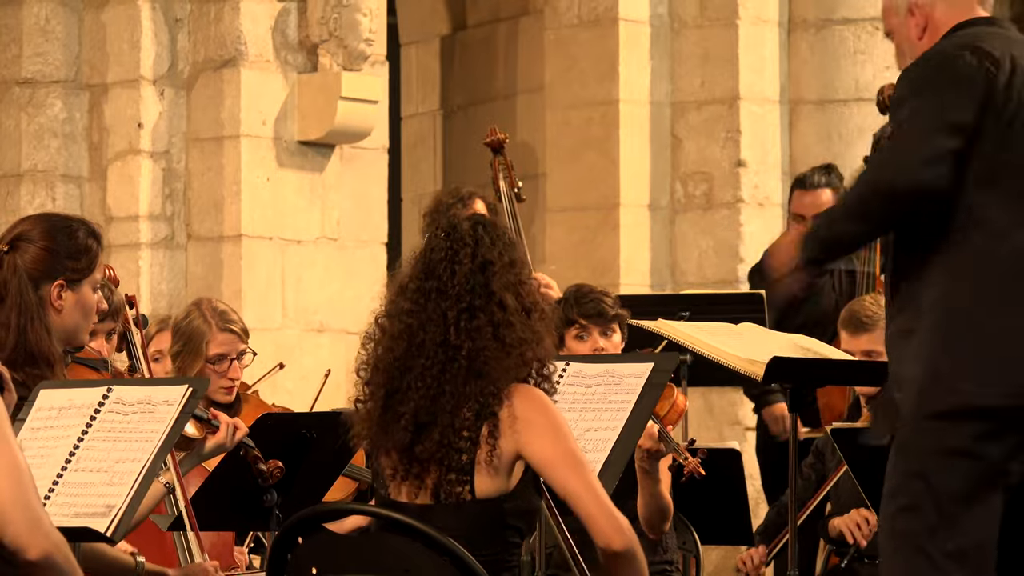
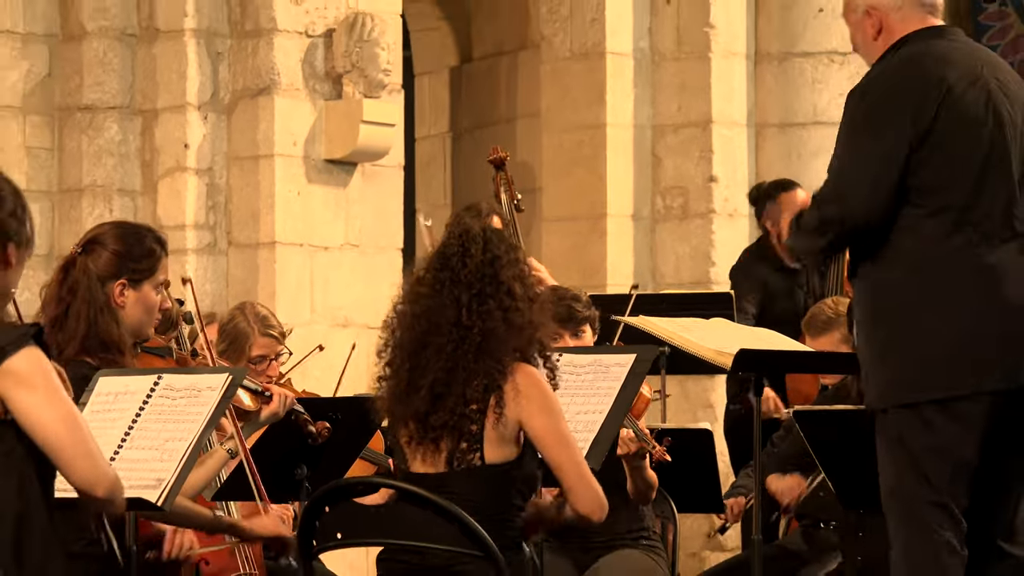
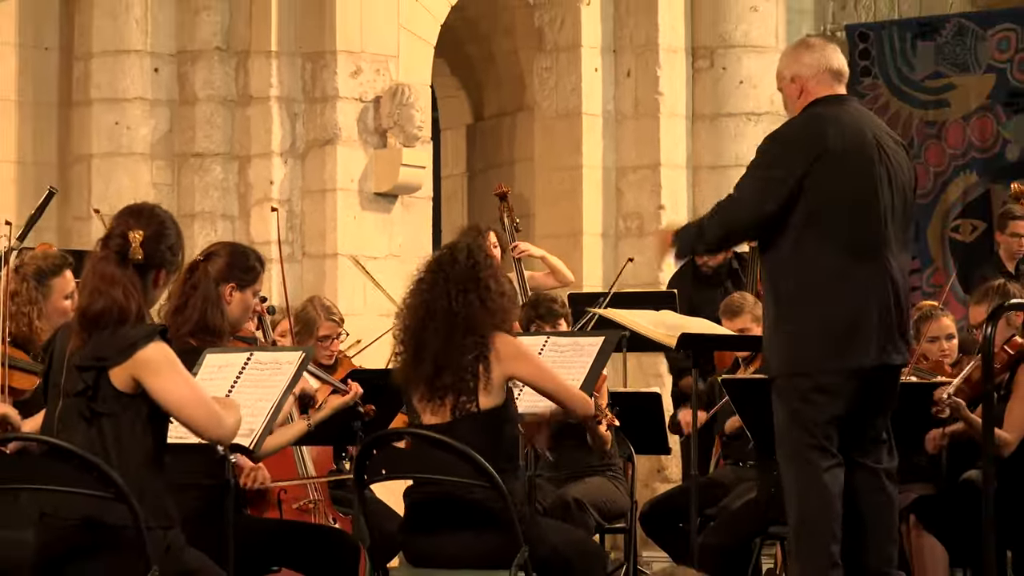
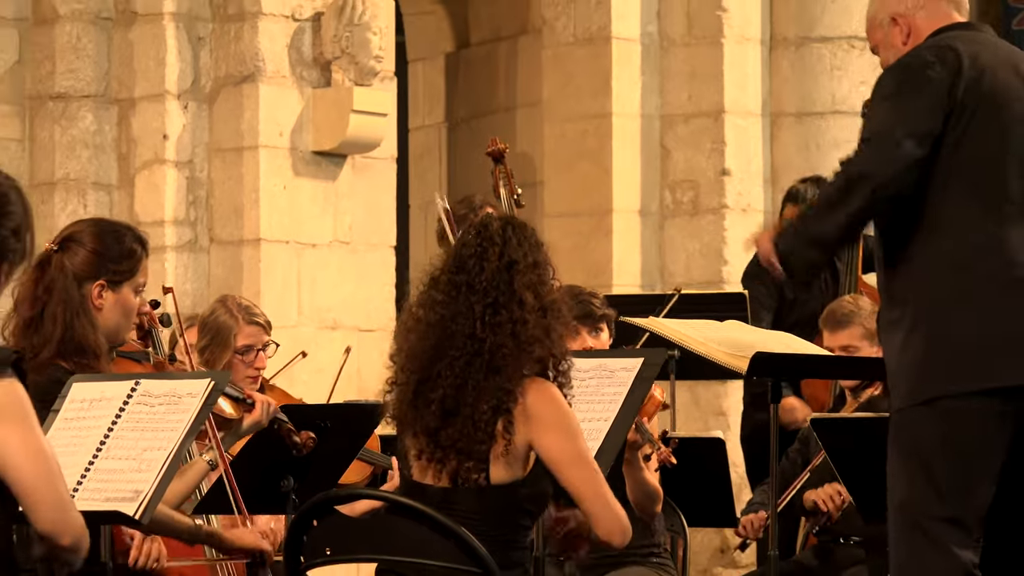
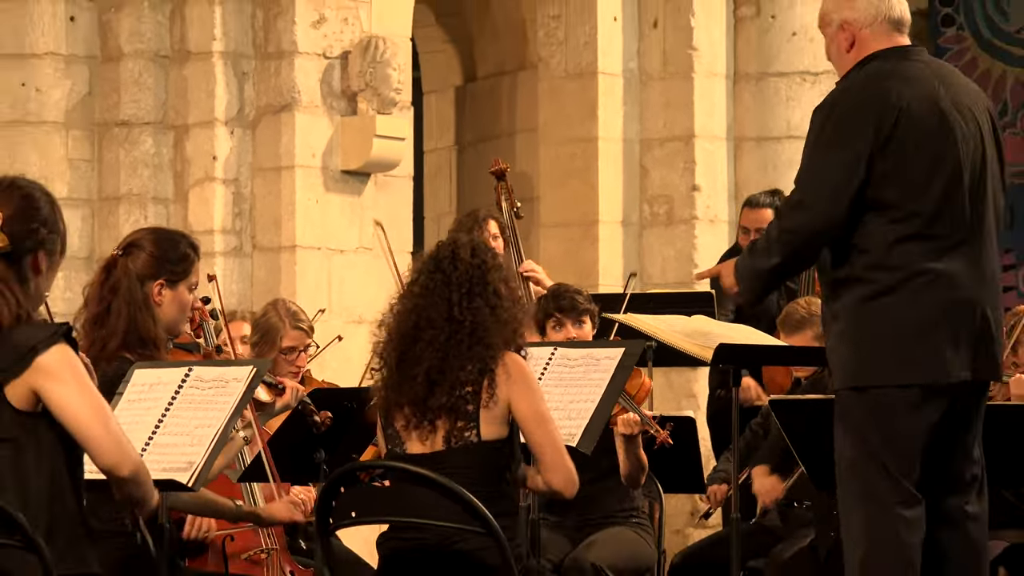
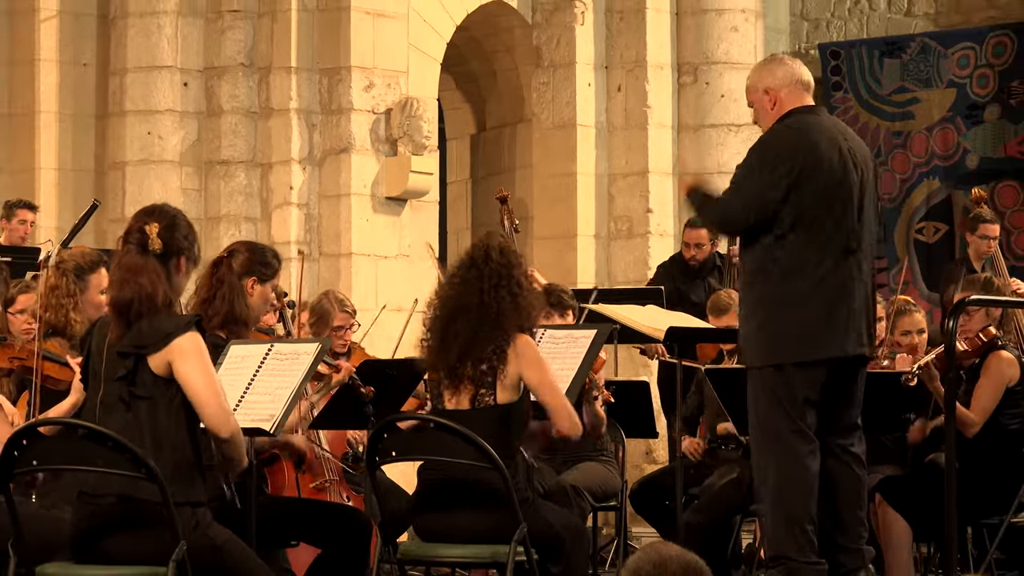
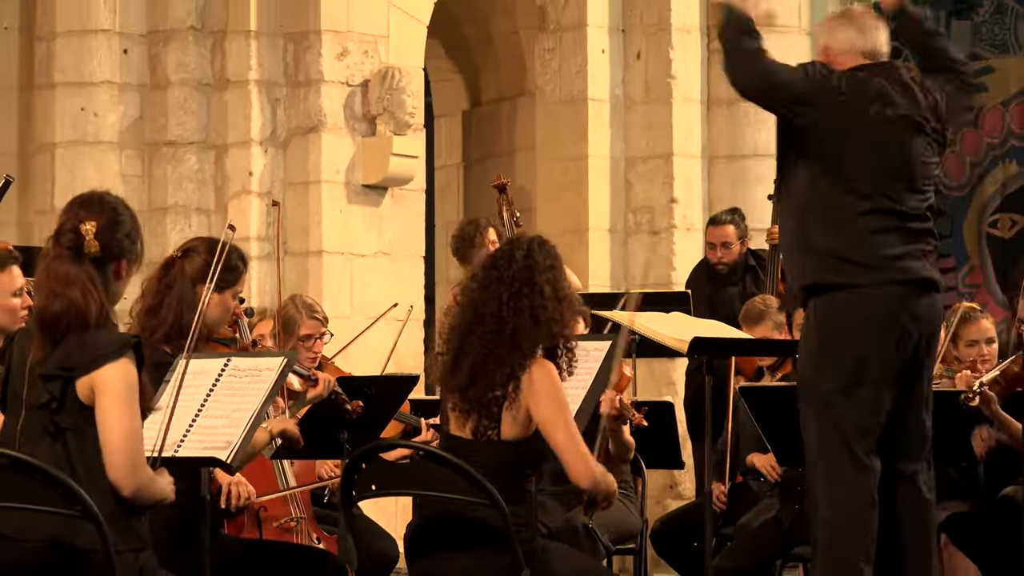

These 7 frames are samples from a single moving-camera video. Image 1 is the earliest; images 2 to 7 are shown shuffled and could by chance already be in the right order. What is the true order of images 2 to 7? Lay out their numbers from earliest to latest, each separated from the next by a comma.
4, 2, 5, 7, 3, 6
